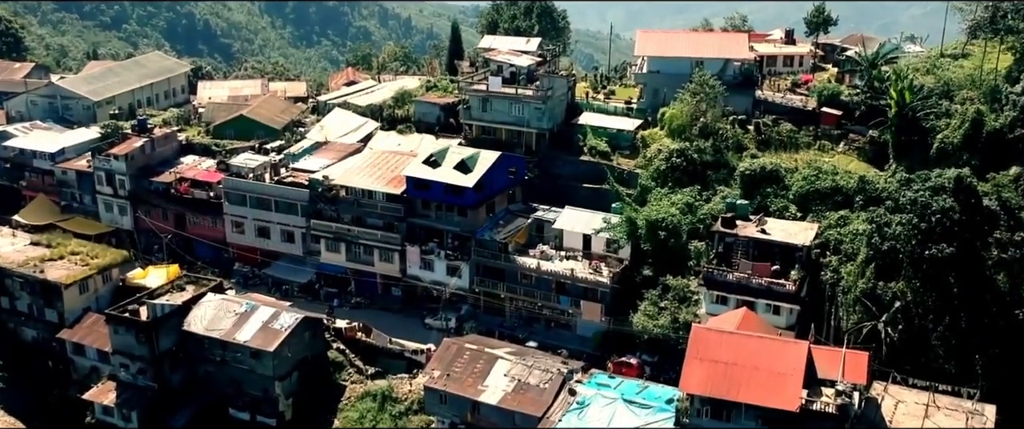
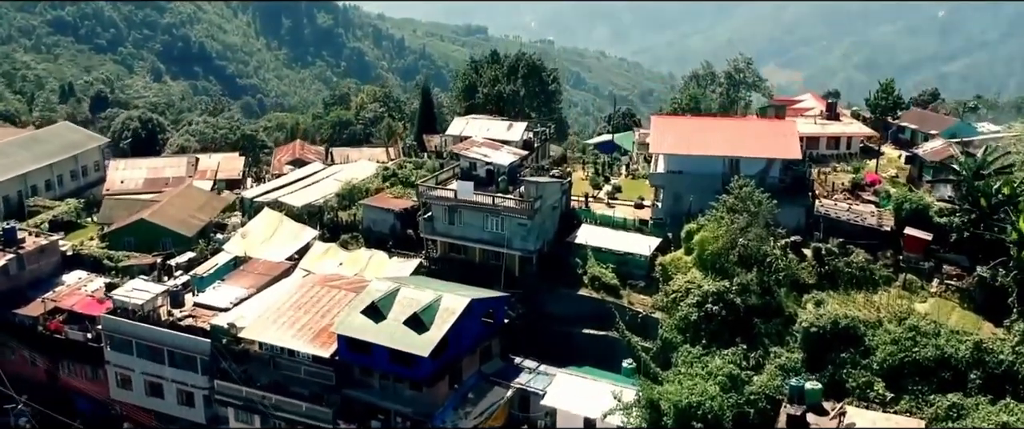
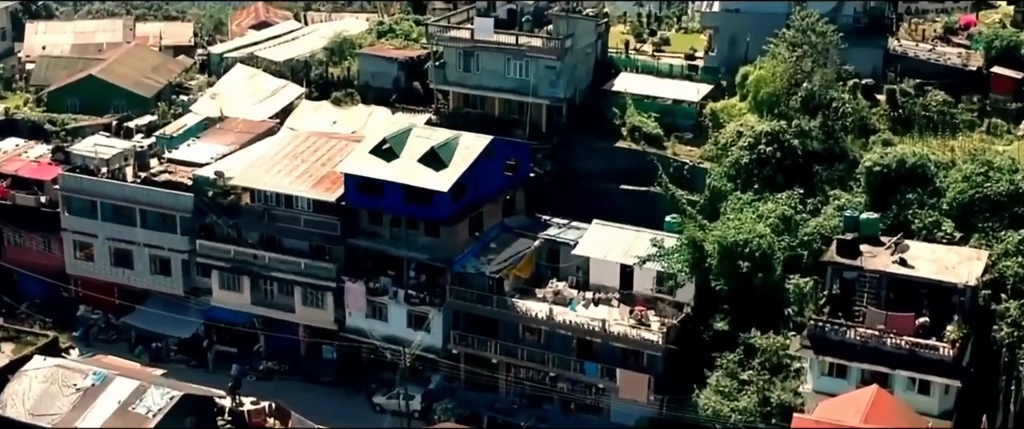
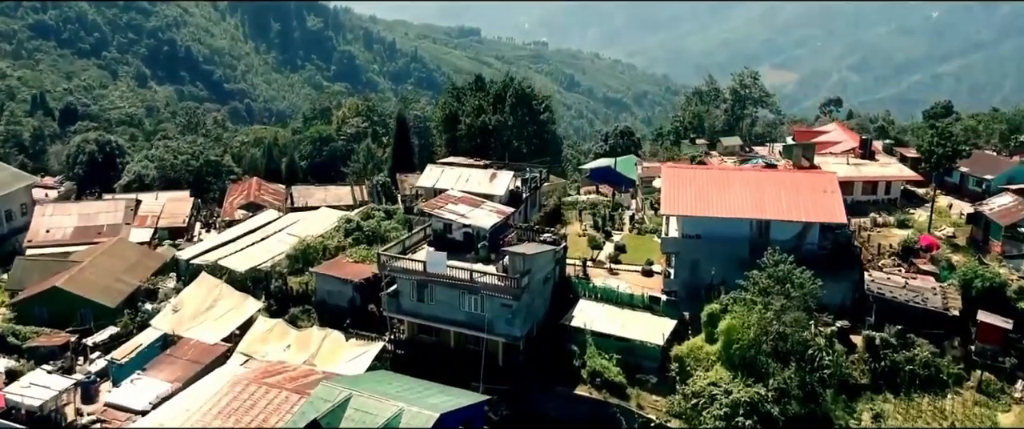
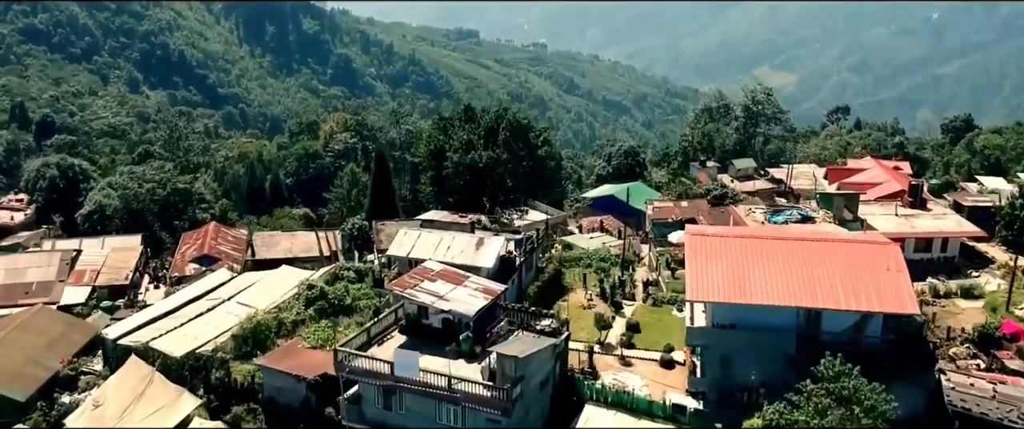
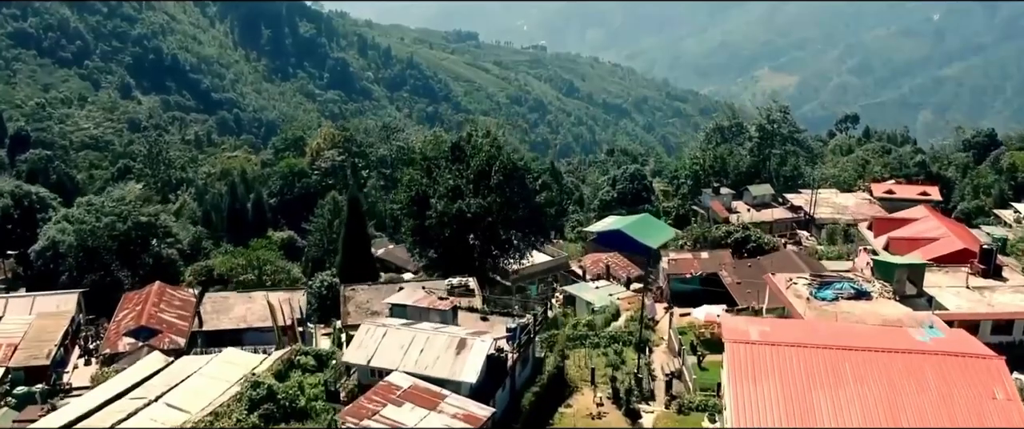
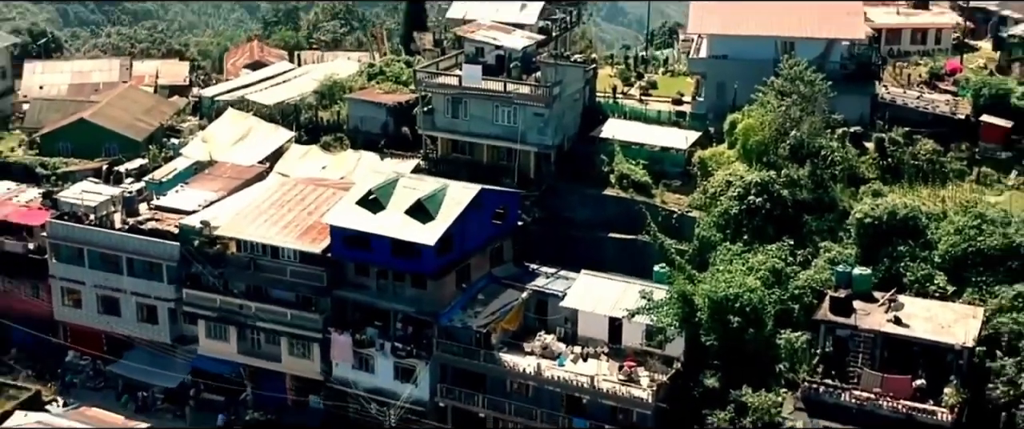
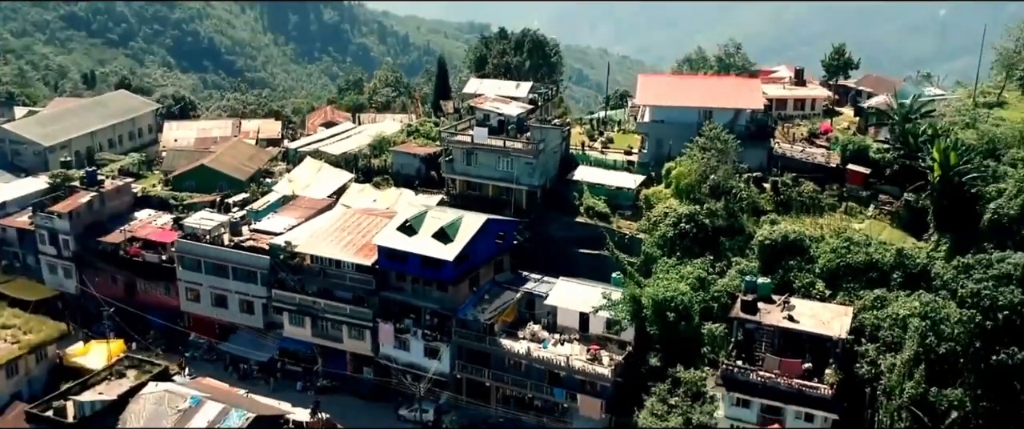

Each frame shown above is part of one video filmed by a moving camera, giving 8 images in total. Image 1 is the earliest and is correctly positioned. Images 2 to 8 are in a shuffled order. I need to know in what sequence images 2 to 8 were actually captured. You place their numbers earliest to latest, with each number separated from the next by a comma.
3, 7, 8, 2, 4, 5, 6
